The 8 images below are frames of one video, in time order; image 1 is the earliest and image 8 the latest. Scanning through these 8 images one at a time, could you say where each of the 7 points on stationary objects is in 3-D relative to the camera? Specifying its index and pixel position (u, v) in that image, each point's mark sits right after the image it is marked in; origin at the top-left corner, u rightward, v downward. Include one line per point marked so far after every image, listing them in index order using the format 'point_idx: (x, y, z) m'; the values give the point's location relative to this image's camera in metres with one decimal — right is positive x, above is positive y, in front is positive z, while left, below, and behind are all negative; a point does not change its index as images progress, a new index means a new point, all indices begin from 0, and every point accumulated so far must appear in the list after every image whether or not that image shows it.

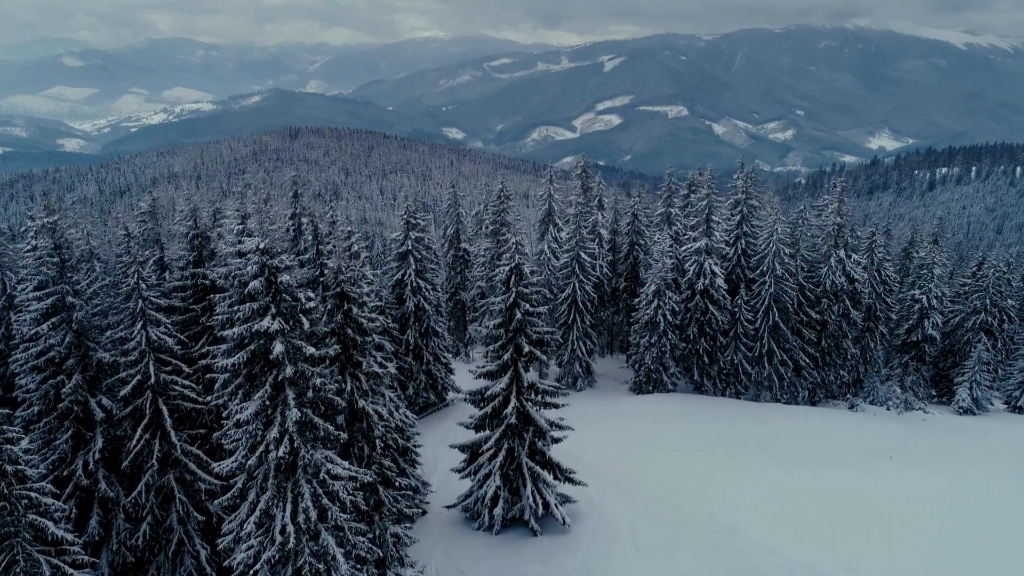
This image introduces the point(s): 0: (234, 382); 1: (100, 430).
0: (-7.6, -2.6, +14.5) m
1: (-15.4, -5.3, +19.9) m
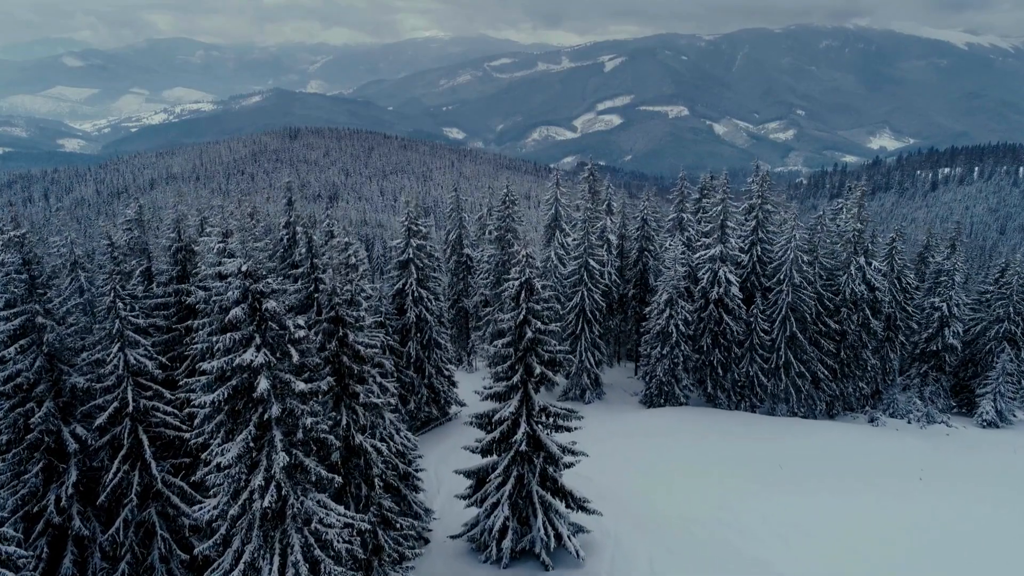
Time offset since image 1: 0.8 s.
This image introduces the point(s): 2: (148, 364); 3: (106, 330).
0: (-7.2, -3.2, +12.8) m
1: (-15.0, -6.0, +18.2) m
2: (-12.4, -2.6, +18.1) m
3: (-14.0, -1.5, +18.3) m
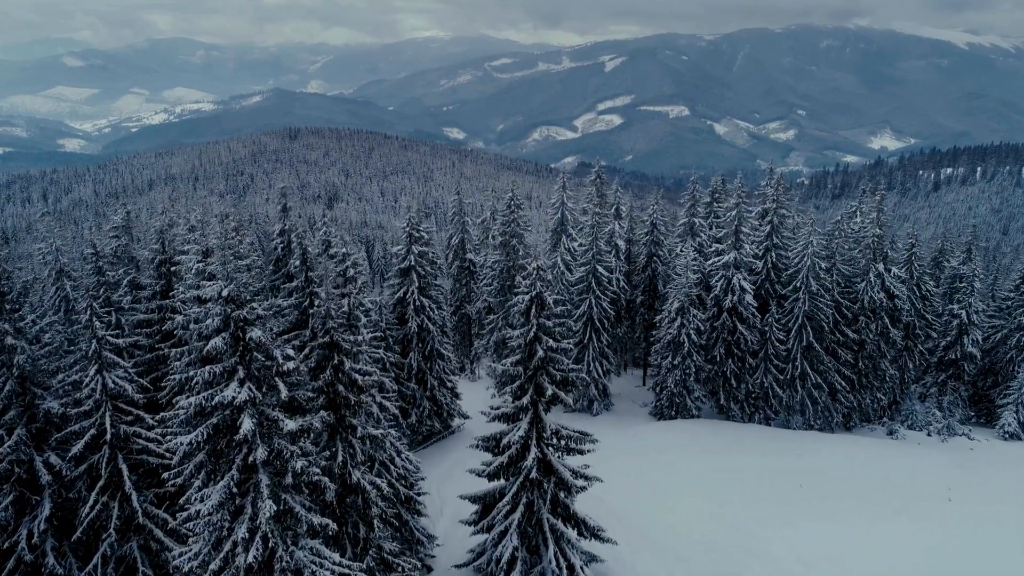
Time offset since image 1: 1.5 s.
0: (-6.9, -3.8, +11.4) m
1: (-14.7, -6.5, +16.8) m
2: (-12.1, -3.2, +16.7) m
3: (-13.6, -2.0, +16.8) m
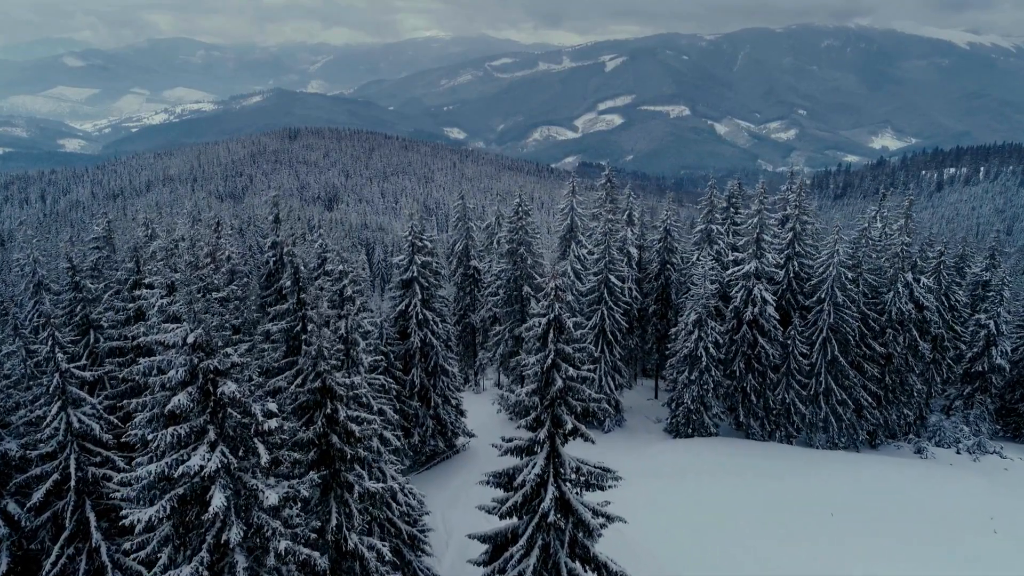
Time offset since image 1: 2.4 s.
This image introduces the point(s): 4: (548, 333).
0: (-6.4, -4.5, +9.5) m
1: (-14.2, -7.2, +14.9) m
2: (-11.6, -3.9, +14.8) m
3: (-13.1, -2.7, +14.9) m
4: (+1.2, -1.6, +17.6) m
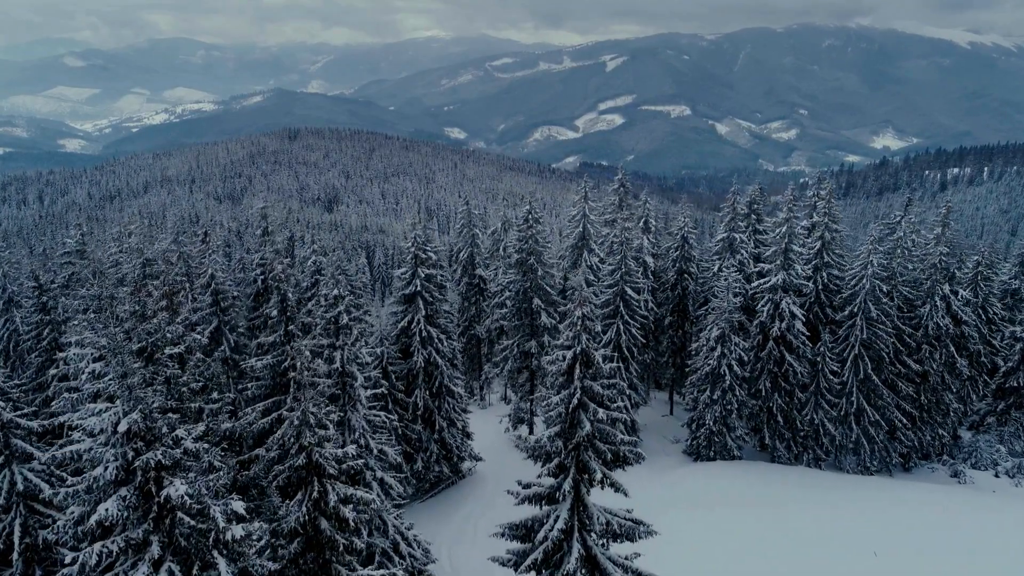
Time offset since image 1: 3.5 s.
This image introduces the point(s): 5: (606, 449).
0: (-5.8, -5.3, +7.2) m
1: (-13.6, -8.0, +12.6) m
2: (-11.0, -4.7, +12.5) m
3: (-12.6, -3.5, +12.7) m
4: (+1.8, -2.4, +15.3) m
5: (+2.7, -4.7, +15.7) m
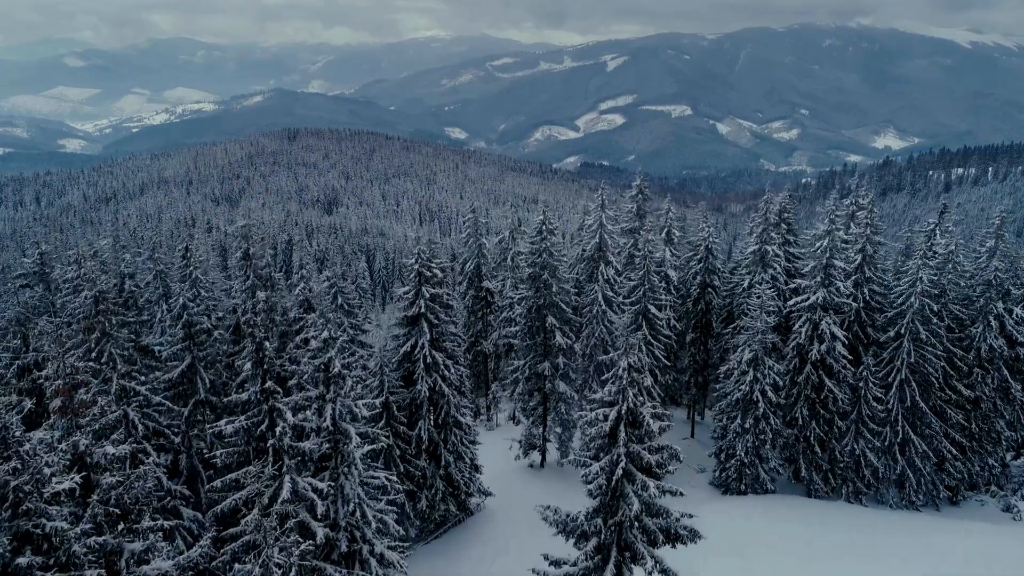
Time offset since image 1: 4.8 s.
0: (-5.2, -6.3, +4.4) m
1: (-12.9, -9.1, +9.8) m
2: (-10.3, -5.7, +9.7) m
3: (-11.9, -4.5, +9.9) m
4: (+2.4, -3.4, +12.5) m
5: (+3.4, -5.7, +12.9) m
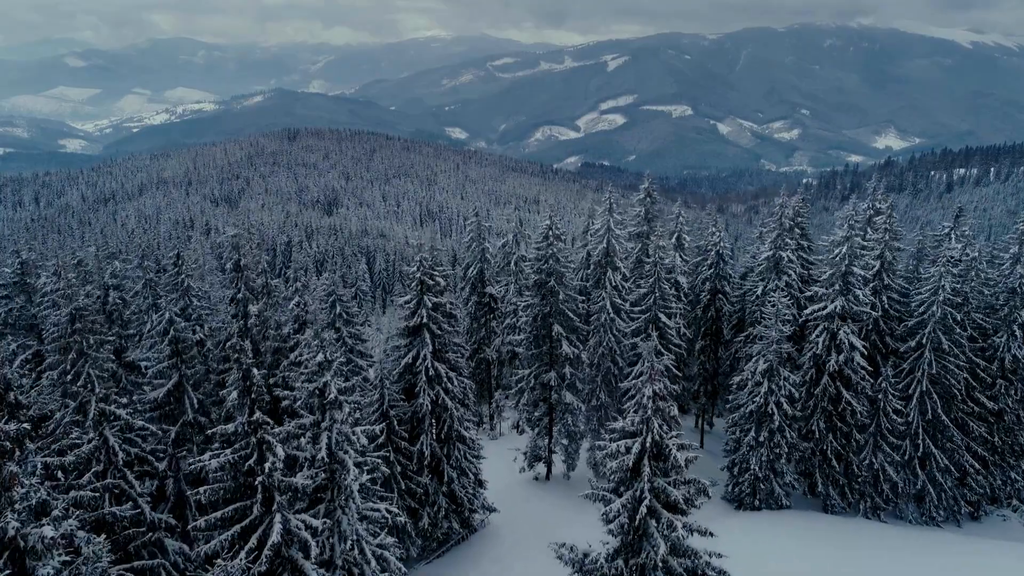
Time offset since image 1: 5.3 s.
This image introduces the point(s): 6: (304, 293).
0: (-4.9, -6.7, +3.3) m
1: (-12.7, -9.5, +8.7) m
2: (-10.1, -6.1, +8.6) m
3: (-11.6, -5.0, +8.8) m
4: (+2.7, -3.8, +11.4) m
5: (+3.7, -6.1, +11.8) m
6: (-7.7, -0.2, +19.6) m
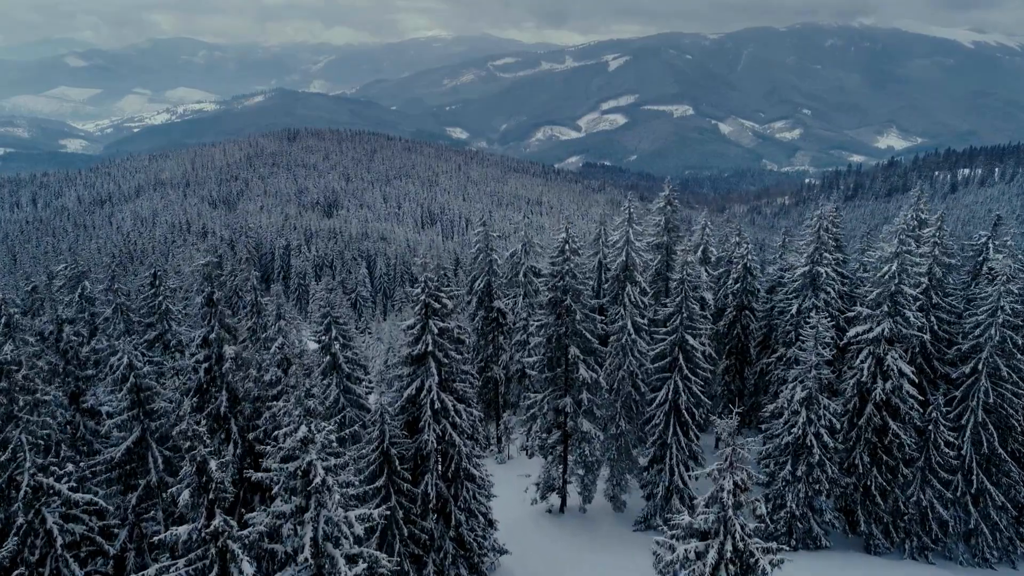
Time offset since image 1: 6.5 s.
0: (-4.3, -7.7, +0.8) m
1: (-12.1, -10.4, +6.2) m
2: (-9.5, -7.1, +6.1) m
3: (-11.0, -5.9, +6.2) m
4: (+3.3, -4.8, +8.9) m
5: (+4.3, -7.1, +9.2) m
6: (-7.0, -1.1, +17.0) m
